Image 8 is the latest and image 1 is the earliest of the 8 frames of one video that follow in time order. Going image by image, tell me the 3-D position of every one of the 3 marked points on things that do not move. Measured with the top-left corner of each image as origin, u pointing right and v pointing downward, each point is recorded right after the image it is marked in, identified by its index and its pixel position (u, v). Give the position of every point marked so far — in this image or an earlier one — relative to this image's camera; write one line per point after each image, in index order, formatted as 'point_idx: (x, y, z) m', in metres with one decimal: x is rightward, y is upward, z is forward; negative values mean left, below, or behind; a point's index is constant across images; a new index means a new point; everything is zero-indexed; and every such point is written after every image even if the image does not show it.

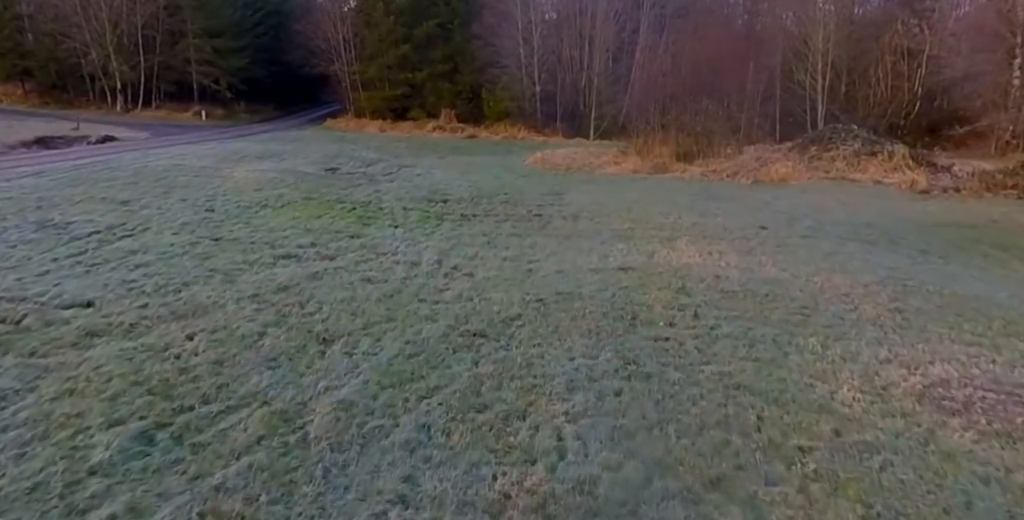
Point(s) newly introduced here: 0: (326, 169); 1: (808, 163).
0: (-5.0, +2.4, +18.1) m
1: (+8.4, +2.7, +19.3) m
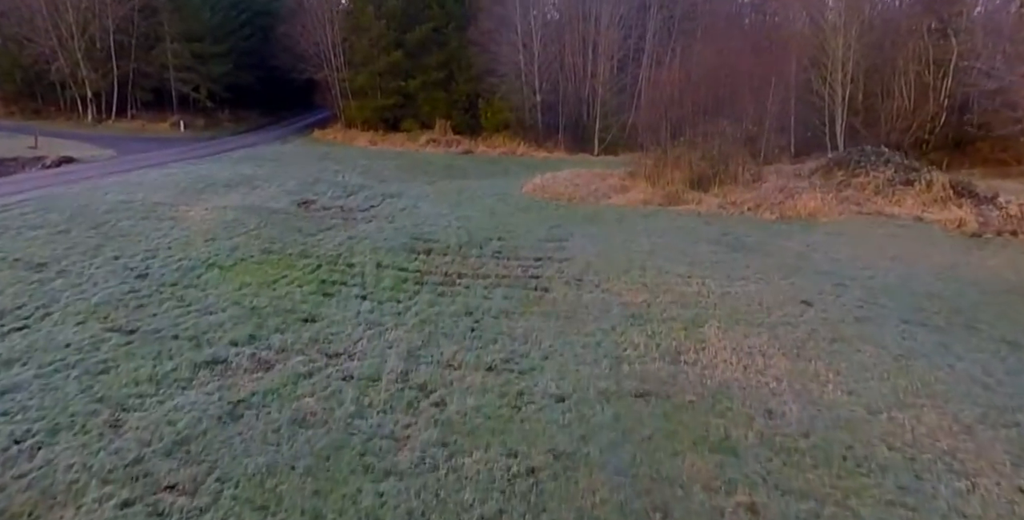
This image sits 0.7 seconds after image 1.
0: (-5.1, +1.3, +16.1) m
1: (+8.2, +1.7, +17.3) m
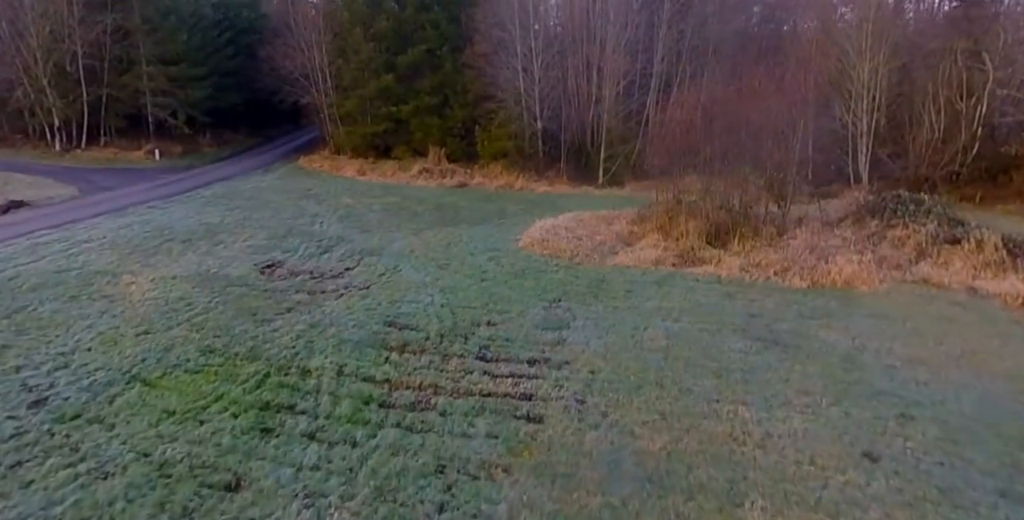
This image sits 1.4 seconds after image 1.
0: (-5.2, -0.1, +14.2) m
1: (+8.1, +0.2, +15.3) m
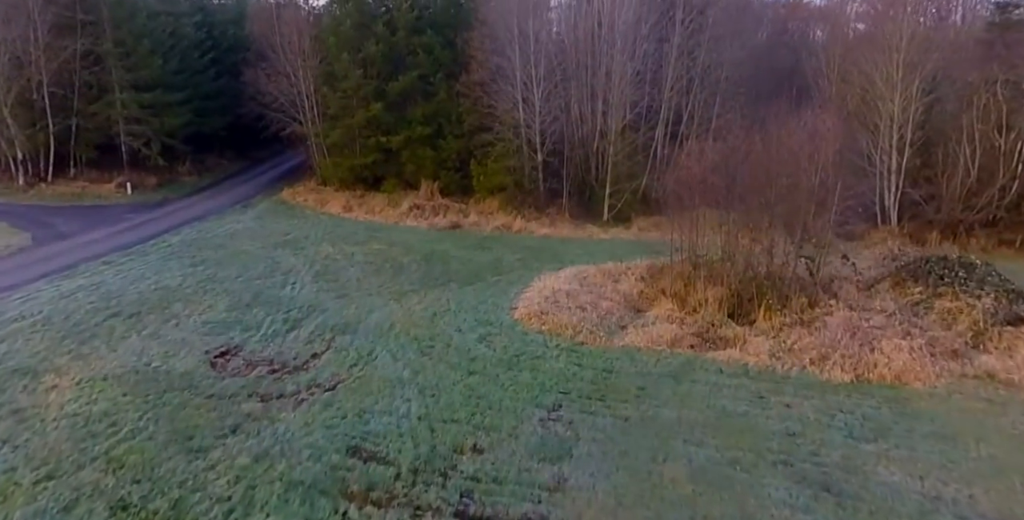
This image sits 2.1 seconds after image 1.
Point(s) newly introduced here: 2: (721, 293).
0: (-5.3, -1.7, +12.2) m
1: (+8.0, -1.4, +13.3) m
2: (+4.6, -0.8, +14.9) m
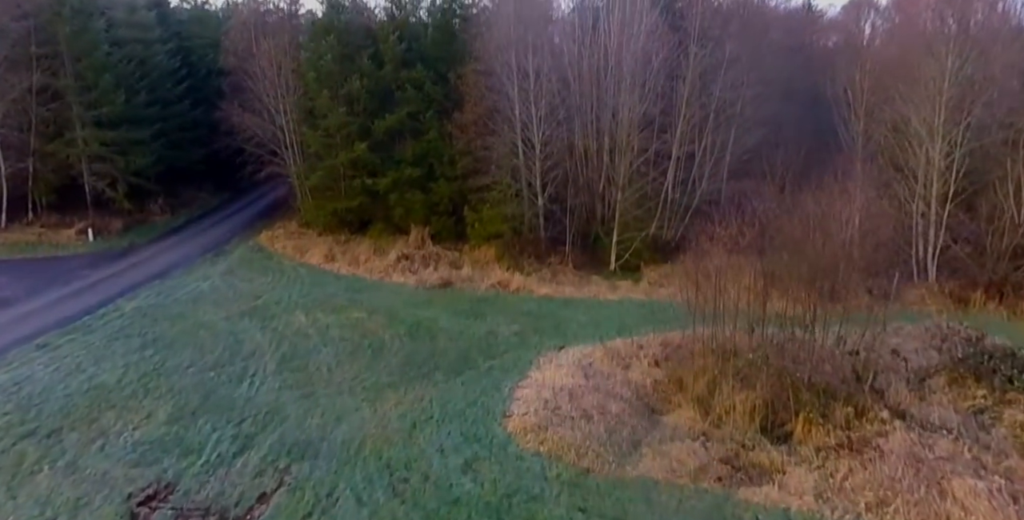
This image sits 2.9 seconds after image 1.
0: (-5.5, -3.6, +10.0) m
1: (+7.9, -3.3, +11.0) m
2: (+4.4, -2.6, +12.6) m
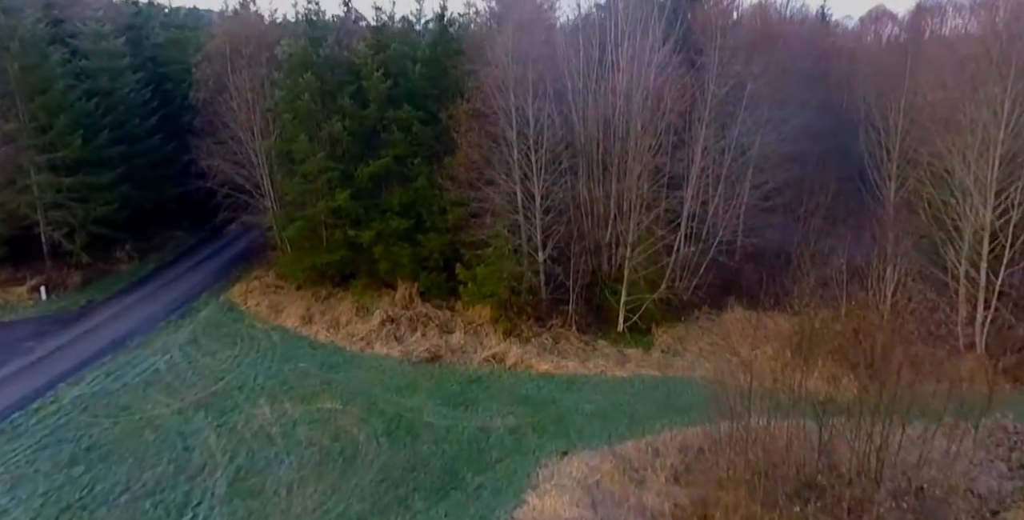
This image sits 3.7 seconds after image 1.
0: (-5.6, -5.5, +7.7) m
1: (+7.7, -5.2, +8.6) m
2: (+4.3, -4.5, +10.3) m
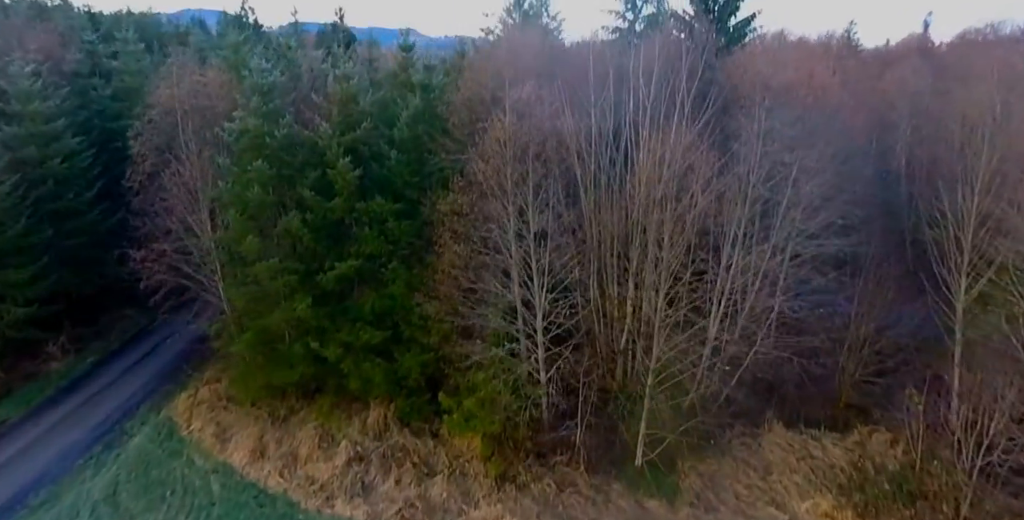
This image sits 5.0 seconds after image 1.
0: (-5.9, -8.6, +4.0) m
1: (+7.5, -8.4, +4.9) m
2: (+4.1, -7.7, +6.6) m
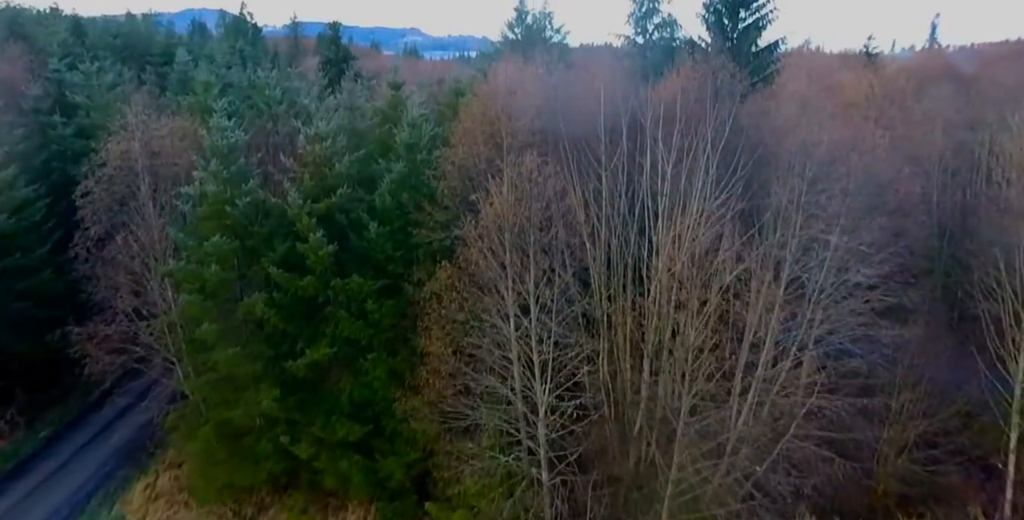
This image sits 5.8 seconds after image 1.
0: (-6.0, -10.5, +1.8) m
1: (+7.3, -10.4, +2.6) m
2: (+4.0, -9.6, +4.3) m
